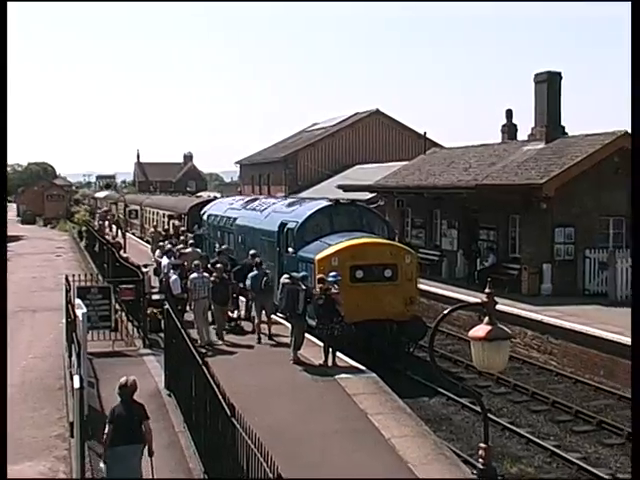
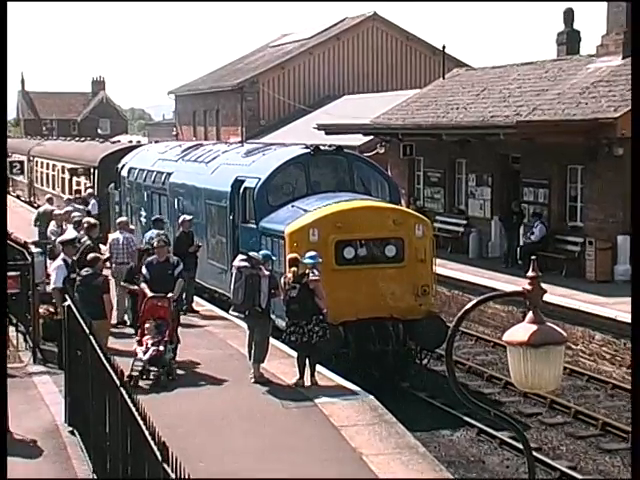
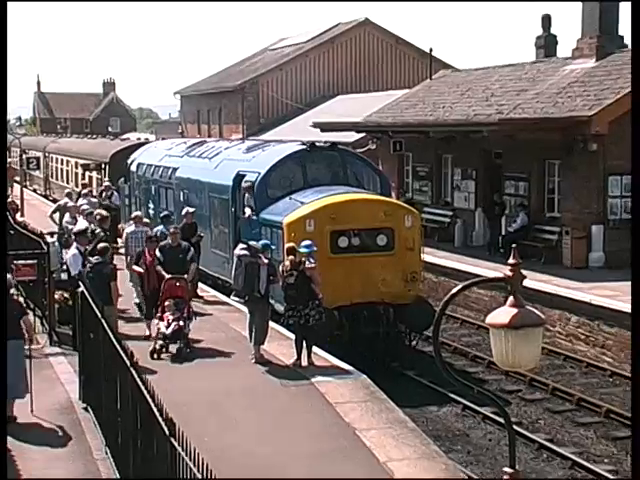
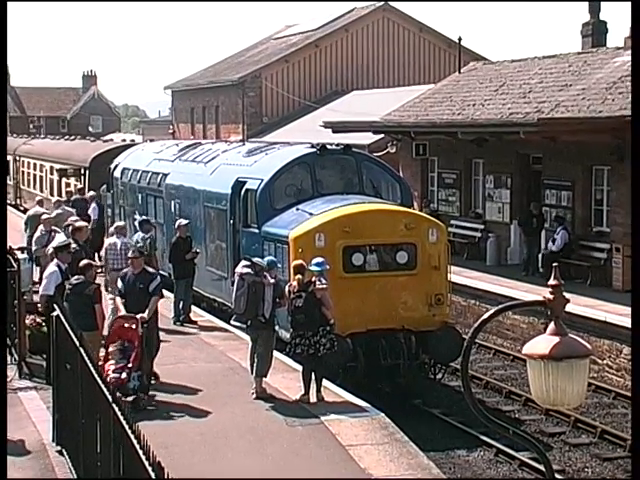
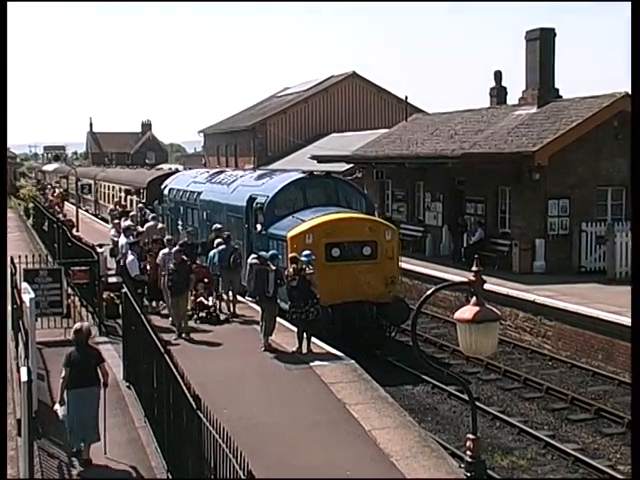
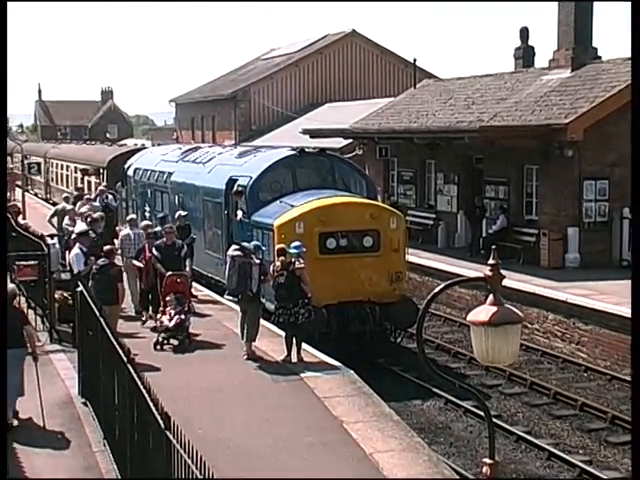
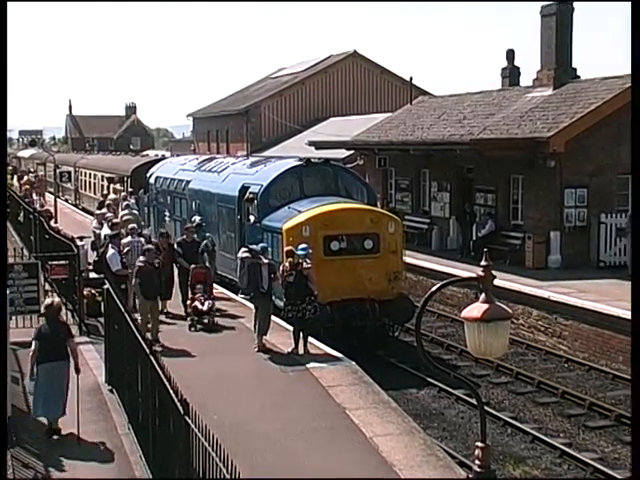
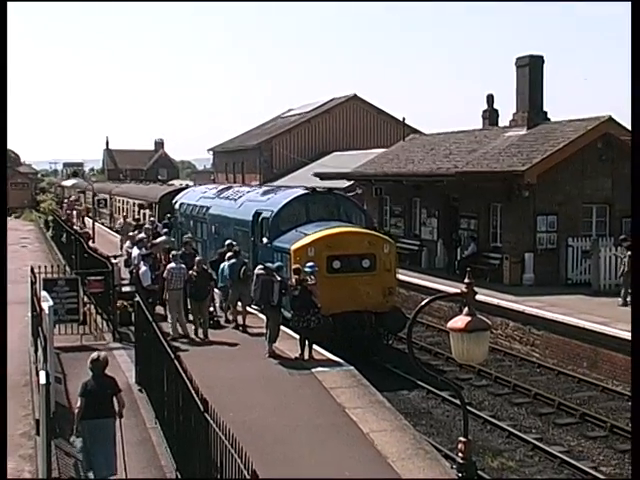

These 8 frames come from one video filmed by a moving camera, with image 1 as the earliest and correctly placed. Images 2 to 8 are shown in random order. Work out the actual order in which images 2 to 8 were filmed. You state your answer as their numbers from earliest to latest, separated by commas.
8, 5, 7, 6, 3, 2, 4
